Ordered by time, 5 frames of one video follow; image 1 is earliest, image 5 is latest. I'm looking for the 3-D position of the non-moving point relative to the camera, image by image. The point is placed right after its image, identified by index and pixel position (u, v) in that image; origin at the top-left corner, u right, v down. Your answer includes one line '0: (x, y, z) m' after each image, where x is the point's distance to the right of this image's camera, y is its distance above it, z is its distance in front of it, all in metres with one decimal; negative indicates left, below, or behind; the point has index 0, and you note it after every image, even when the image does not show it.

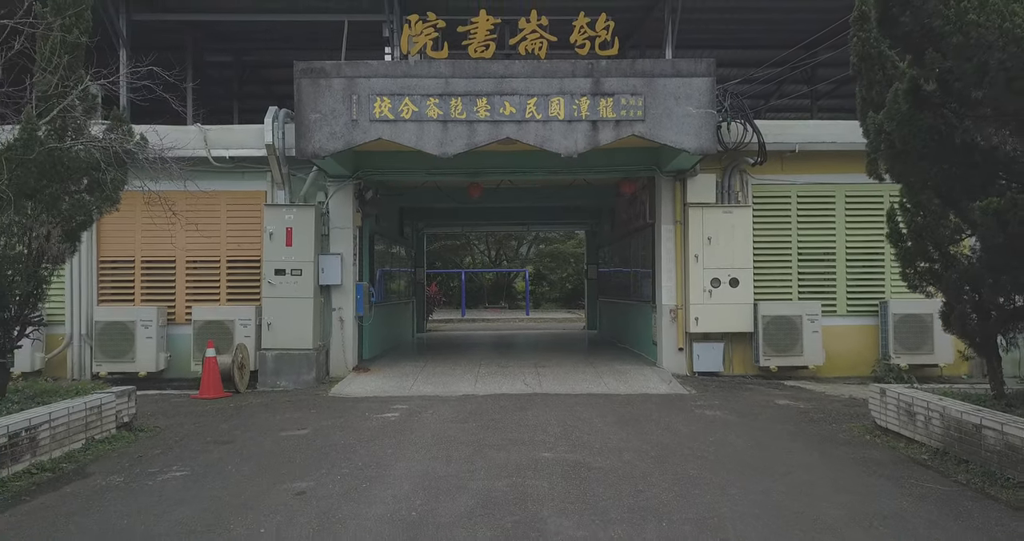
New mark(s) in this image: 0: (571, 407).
0: (+0.7, -1.5, +7.8) m
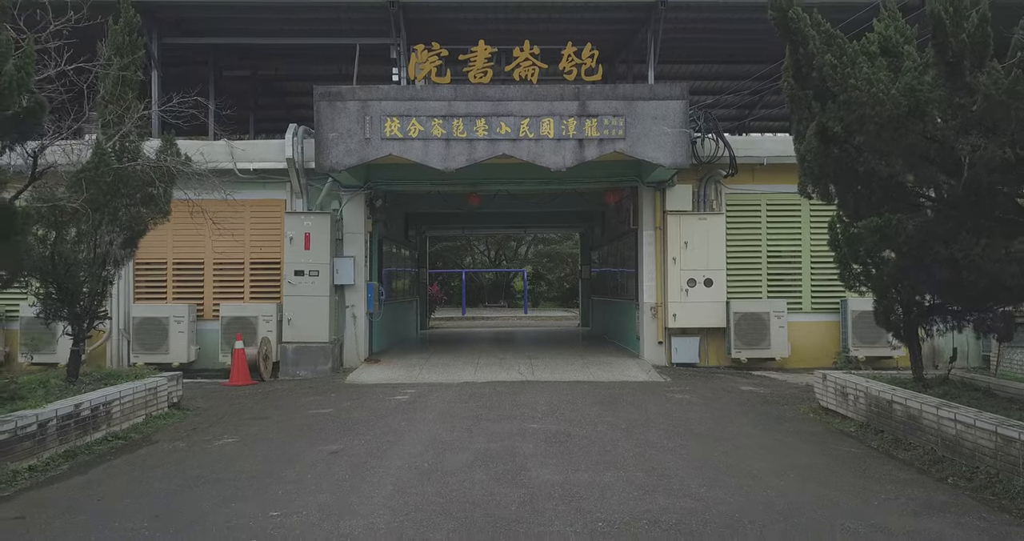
0: (+0.6, -1.5, +8.9) m
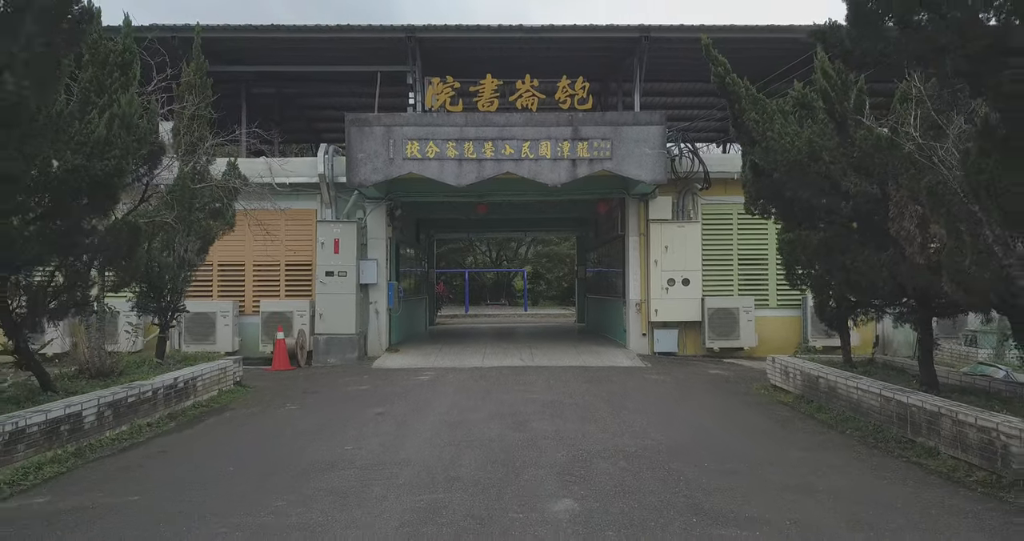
0: (+0.7, -1.6, +10.6) m
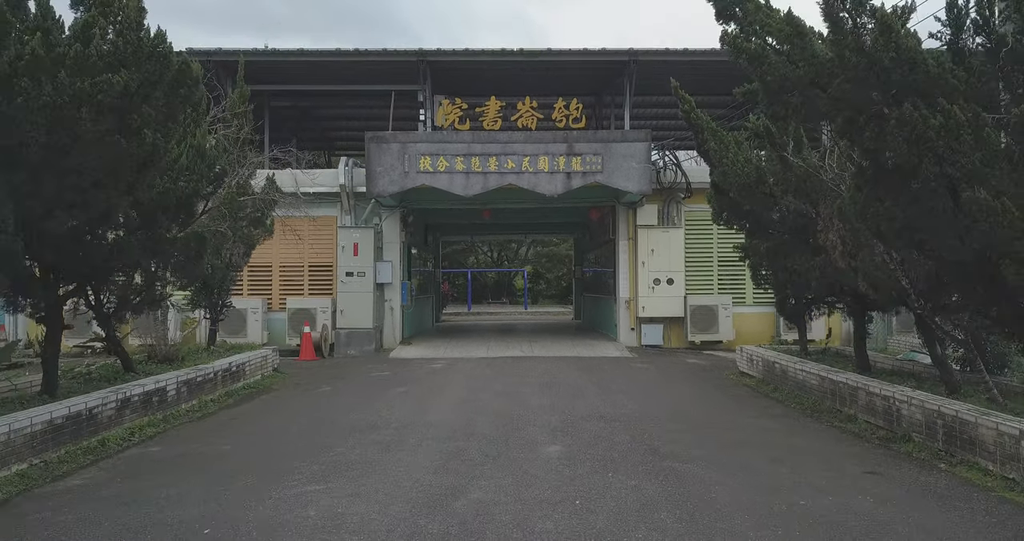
0: (+0.7, -1.6, +12.0) m
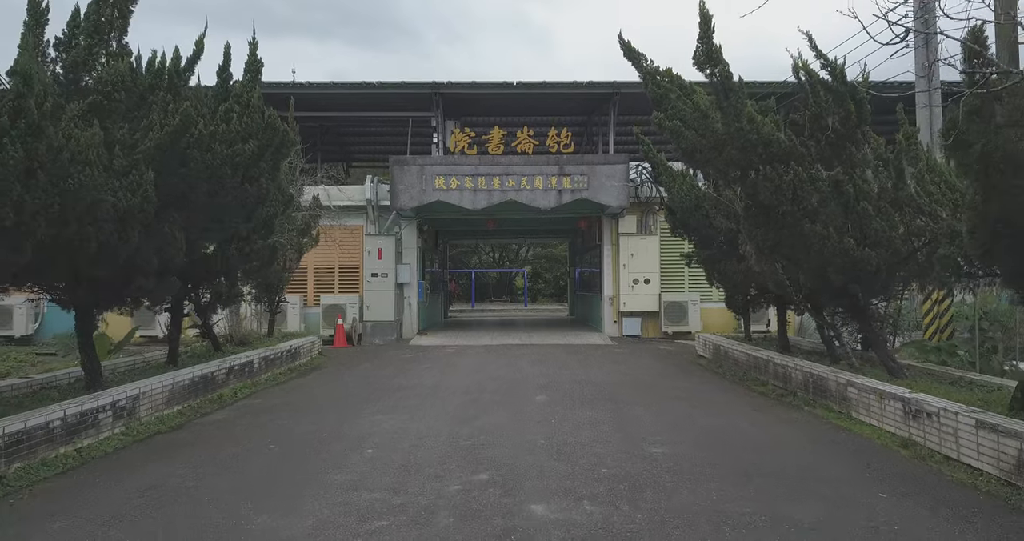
0: (+0.7, -1.6, +14.5) m
